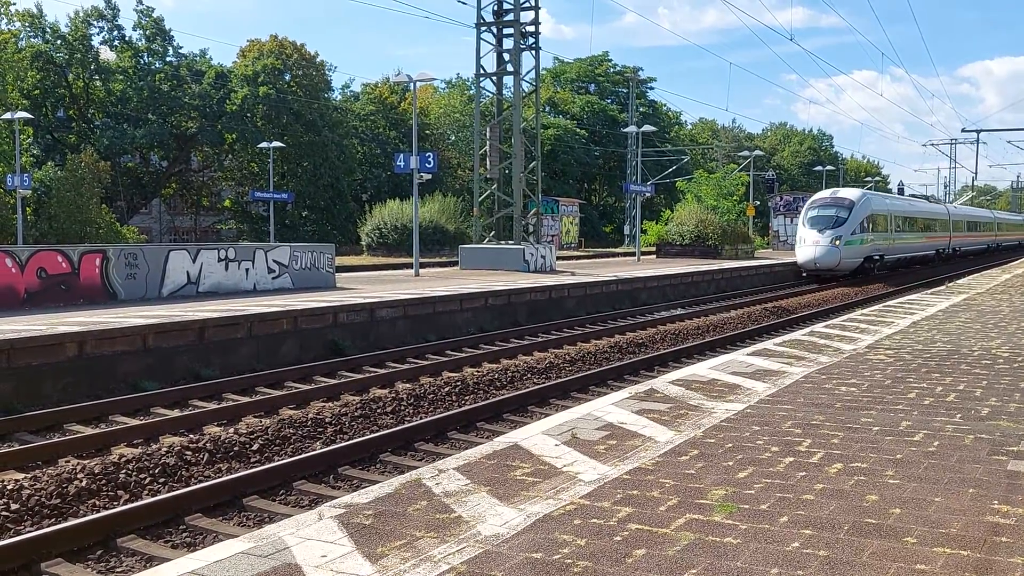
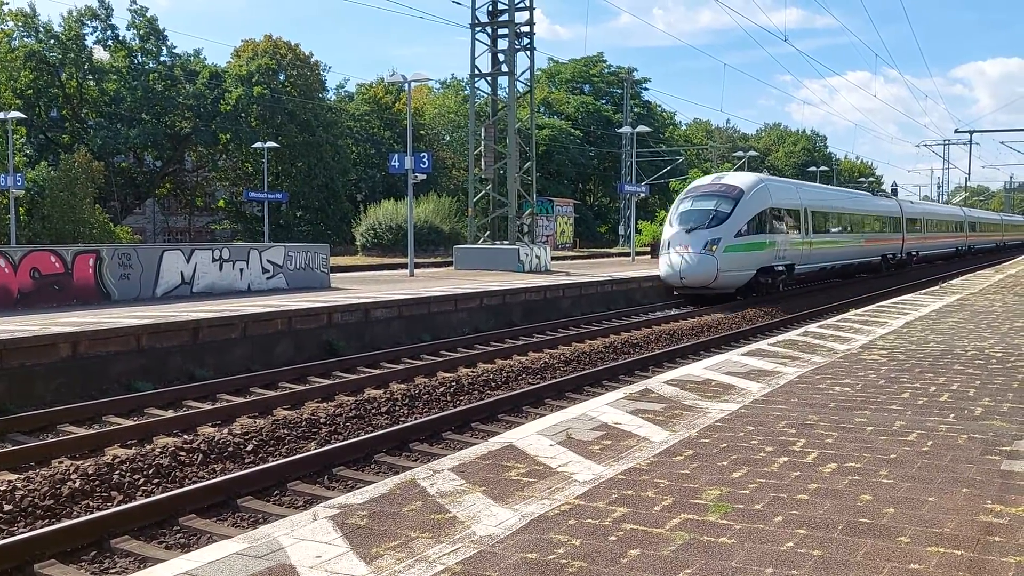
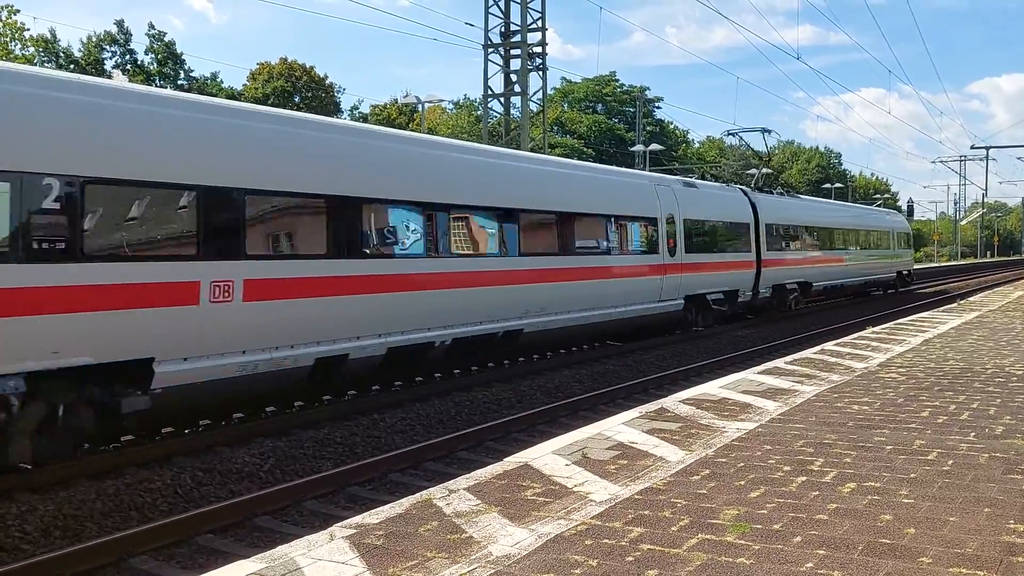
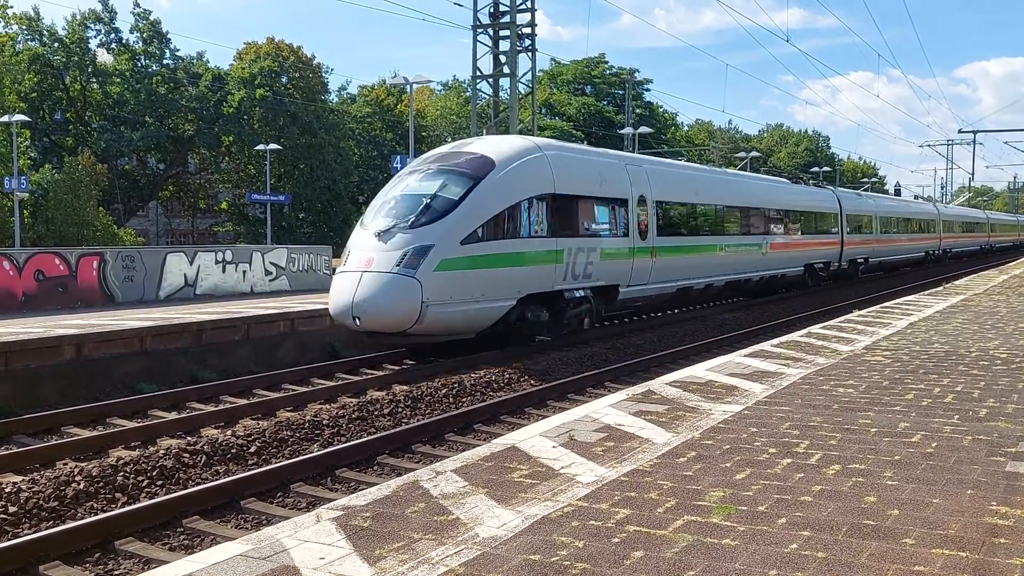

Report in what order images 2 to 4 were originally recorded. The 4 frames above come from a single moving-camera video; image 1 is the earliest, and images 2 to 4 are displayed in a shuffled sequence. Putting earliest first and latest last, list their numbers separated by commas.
2, 4, 3
